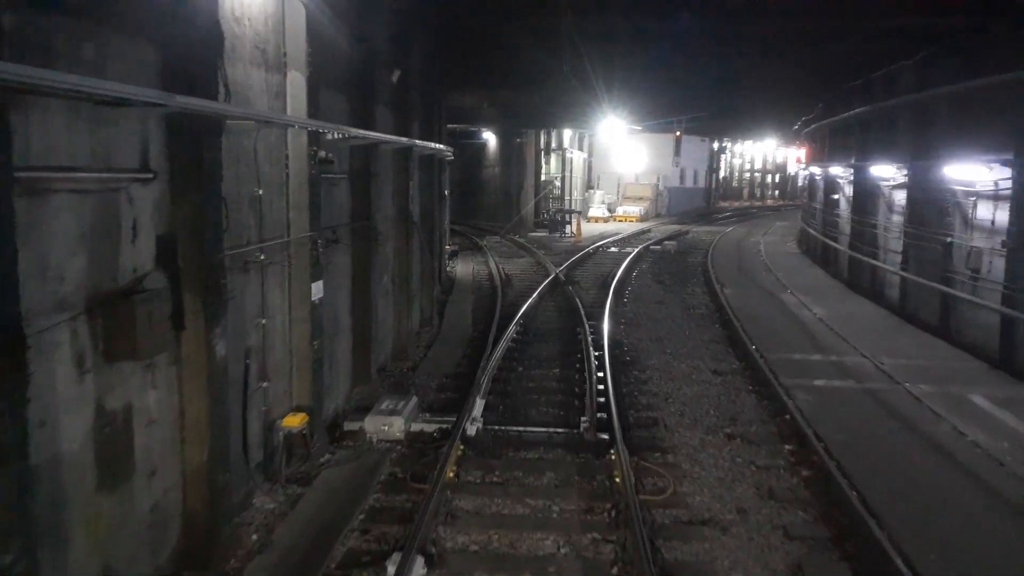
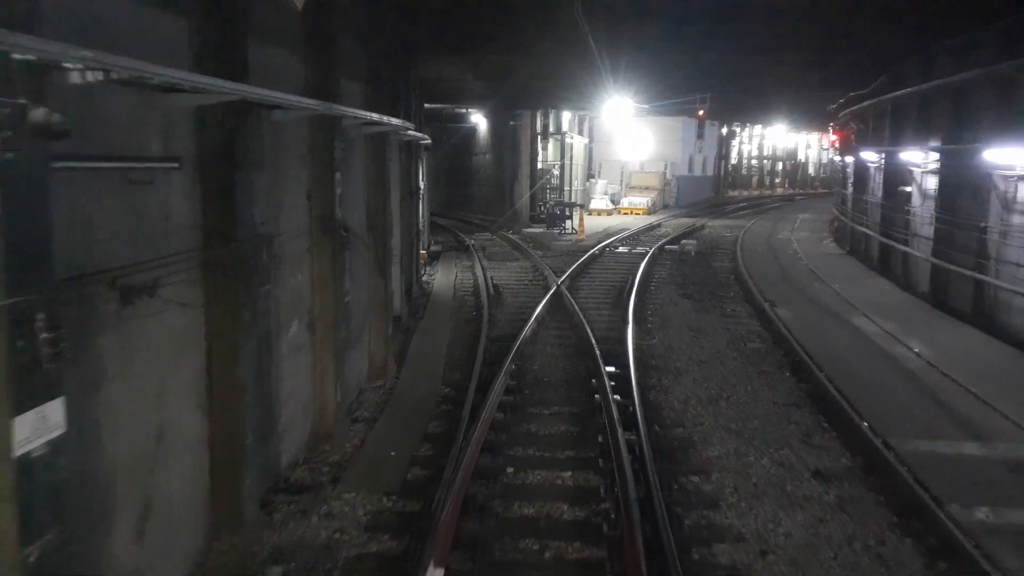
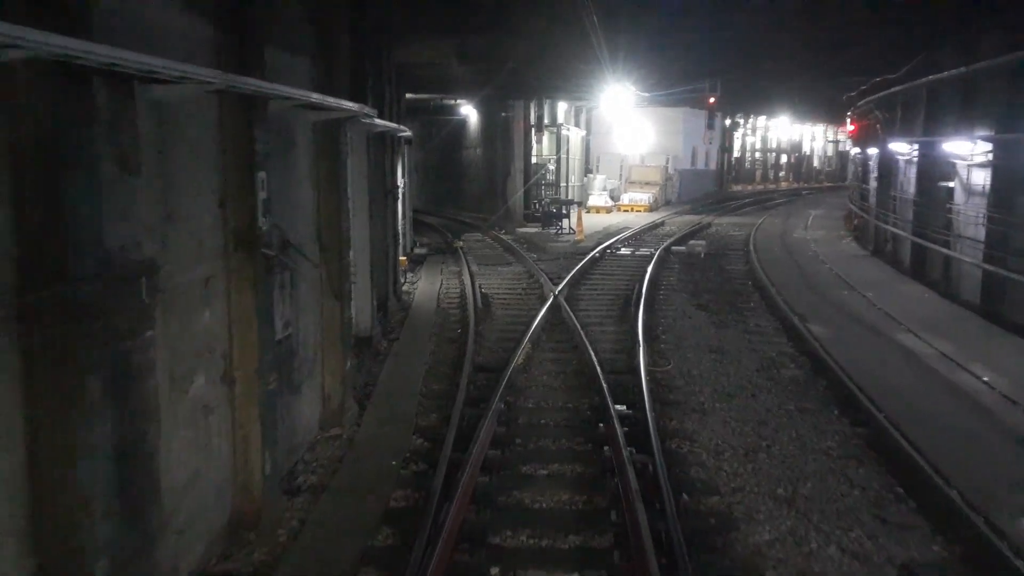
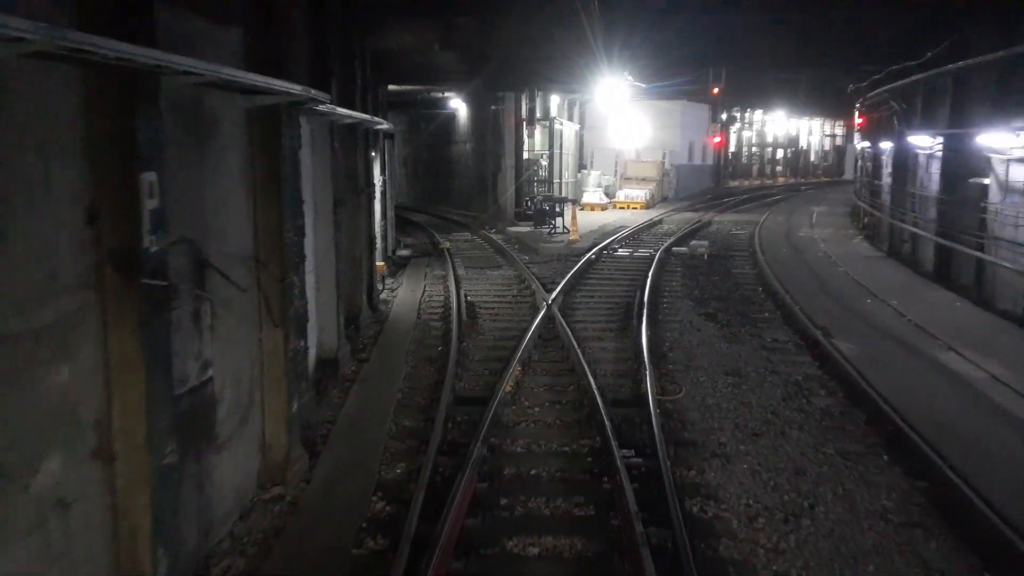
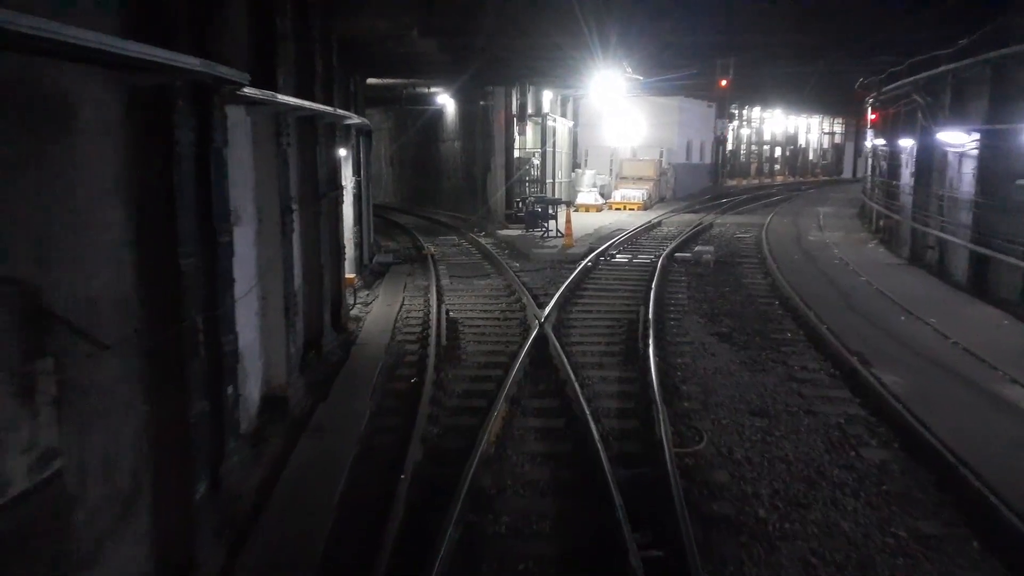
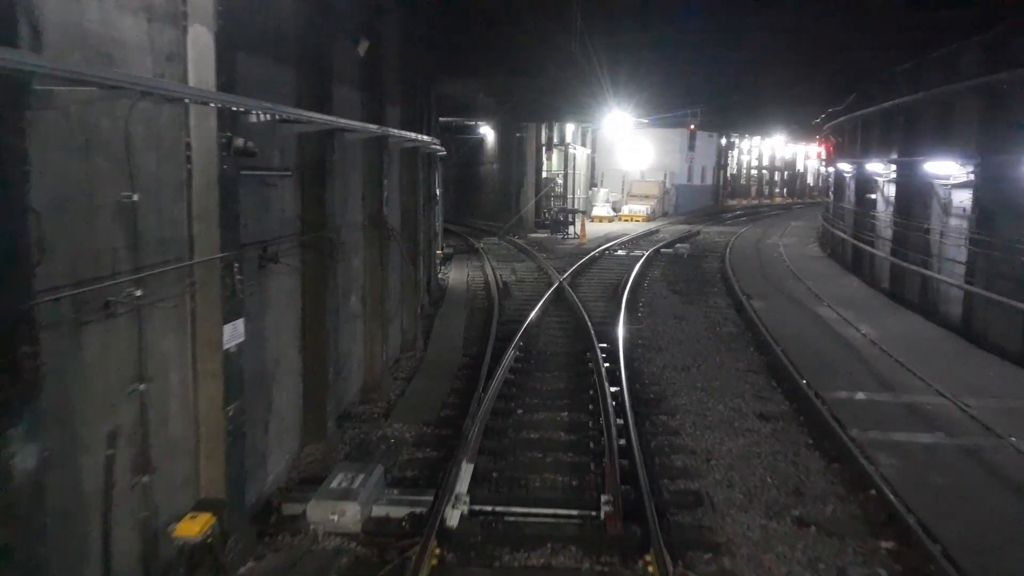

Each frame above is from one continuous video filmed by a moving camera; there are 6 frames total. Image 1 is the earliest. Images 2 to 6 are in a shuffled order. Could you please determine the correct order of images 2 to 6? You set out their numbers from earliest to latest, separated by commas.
6, 2, 3, 4, 5
